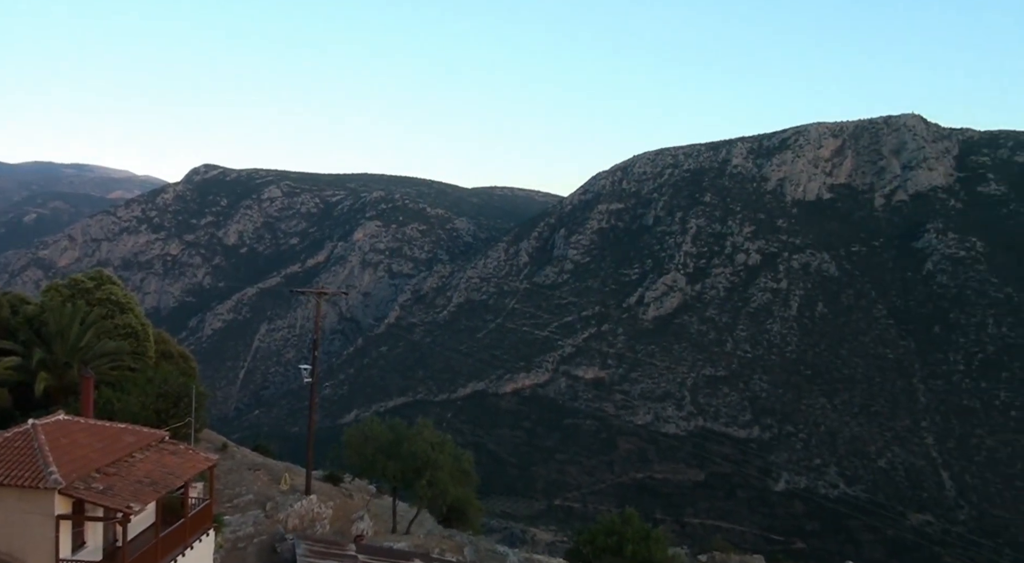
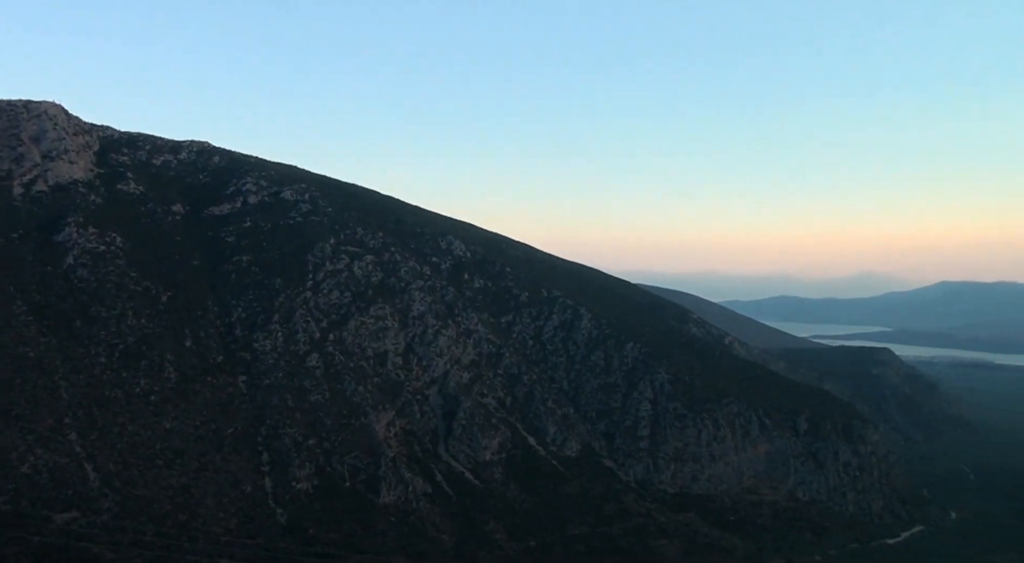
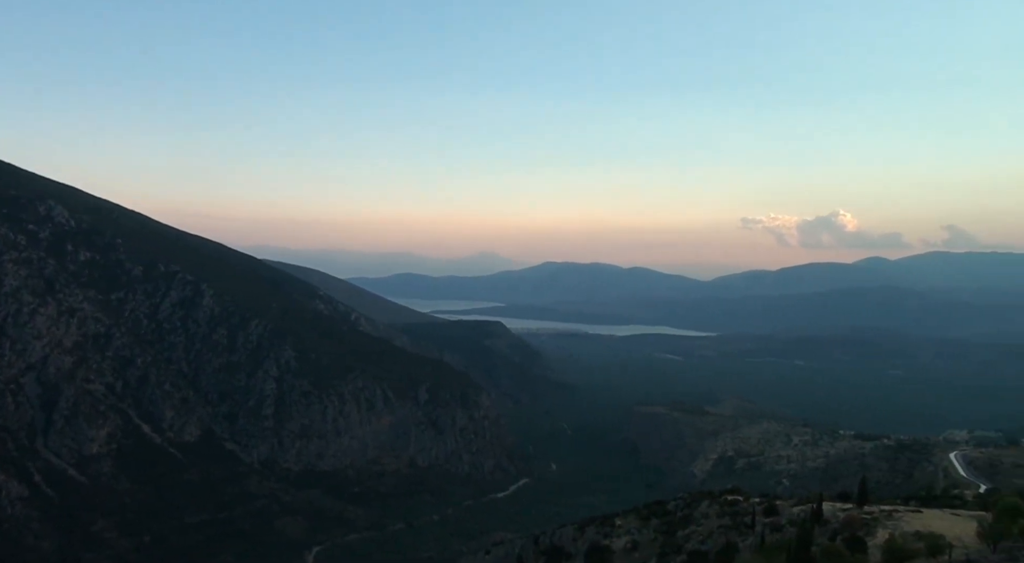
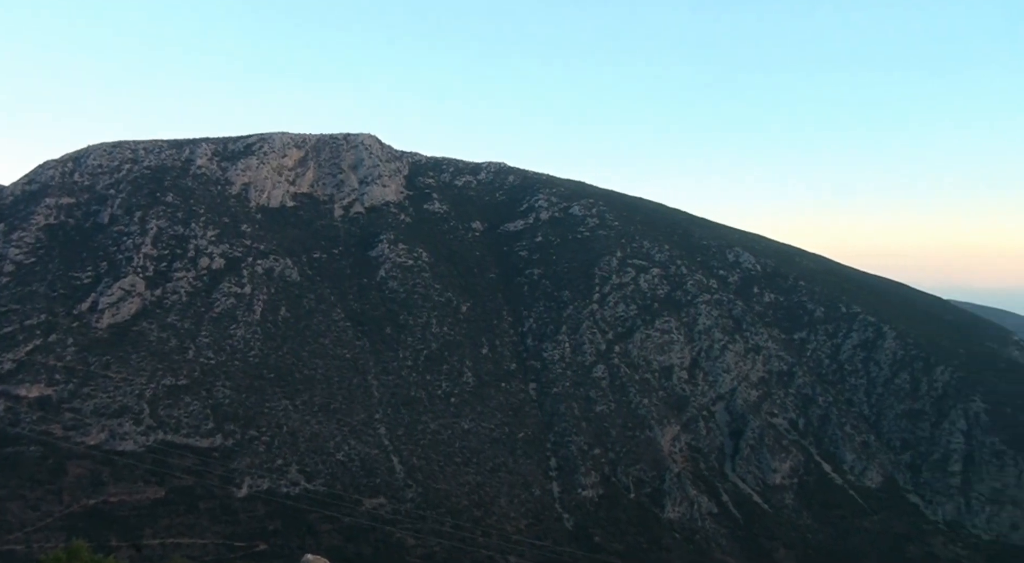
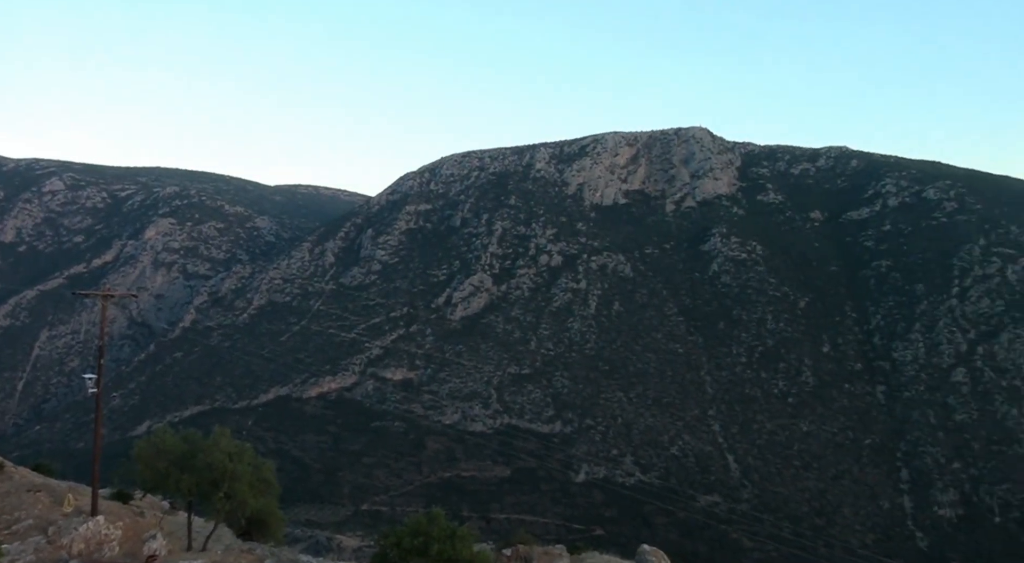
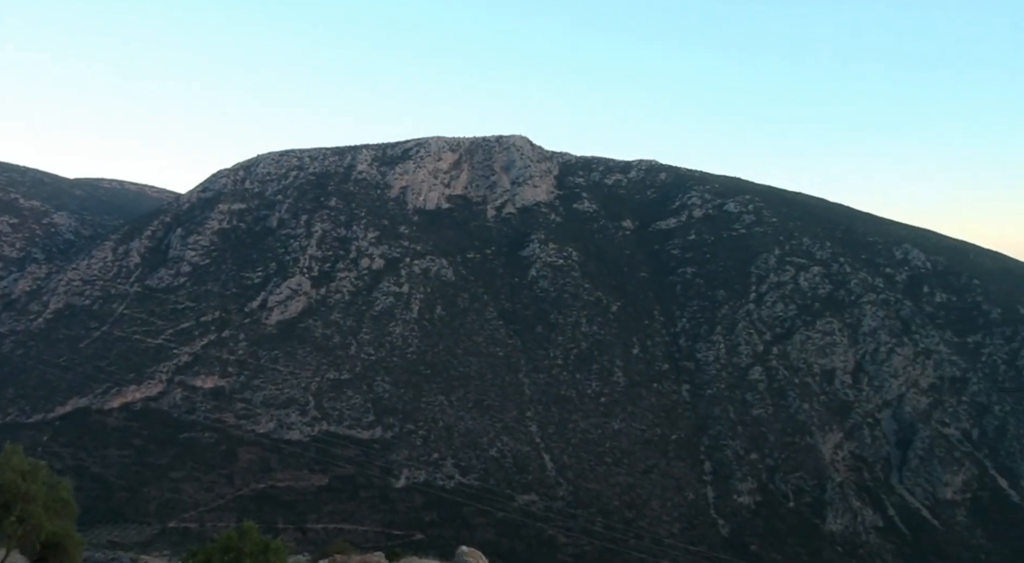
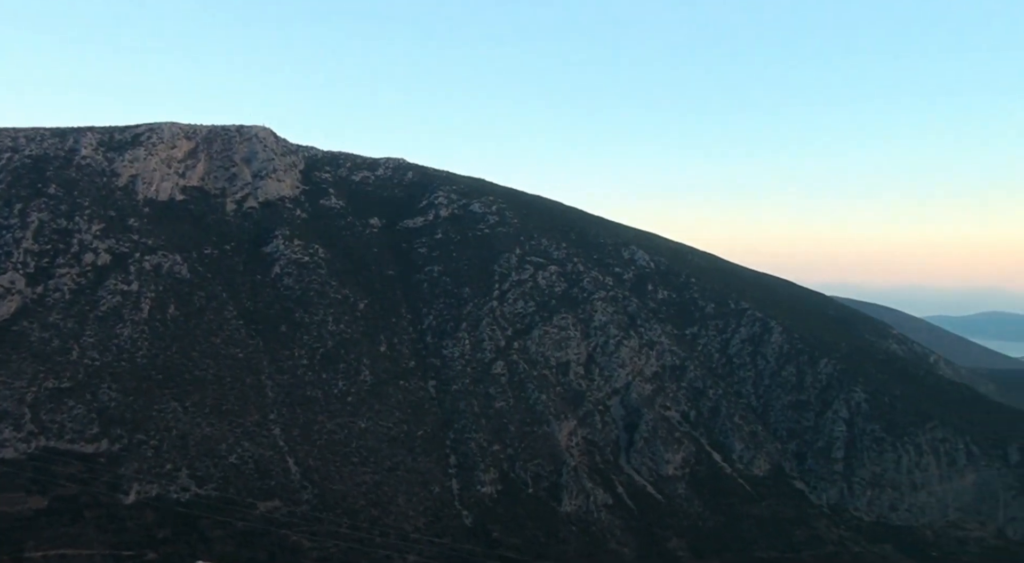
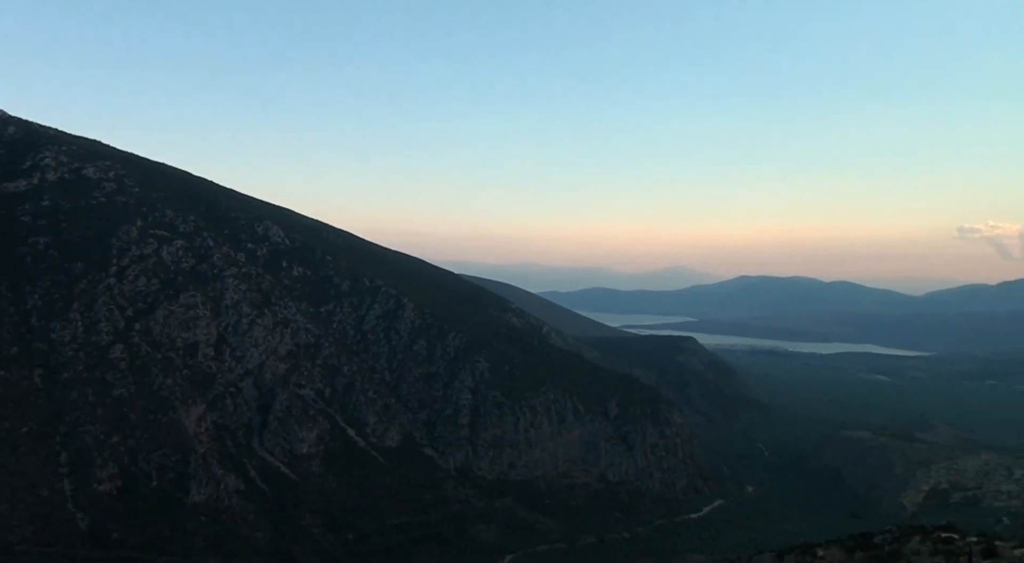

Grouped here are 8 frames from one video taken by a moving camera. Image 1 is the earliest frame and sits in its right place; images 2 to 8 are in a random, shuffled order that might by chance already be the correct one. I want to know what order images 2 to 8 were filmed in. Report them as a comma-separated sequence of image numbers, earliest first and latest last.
5, 6, 4, 7, 2, 8, 3
